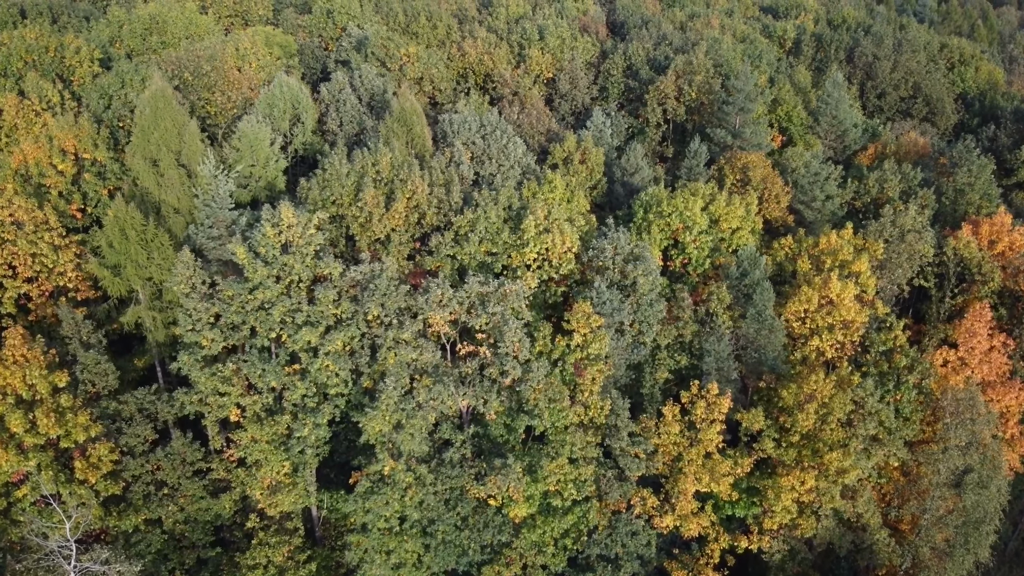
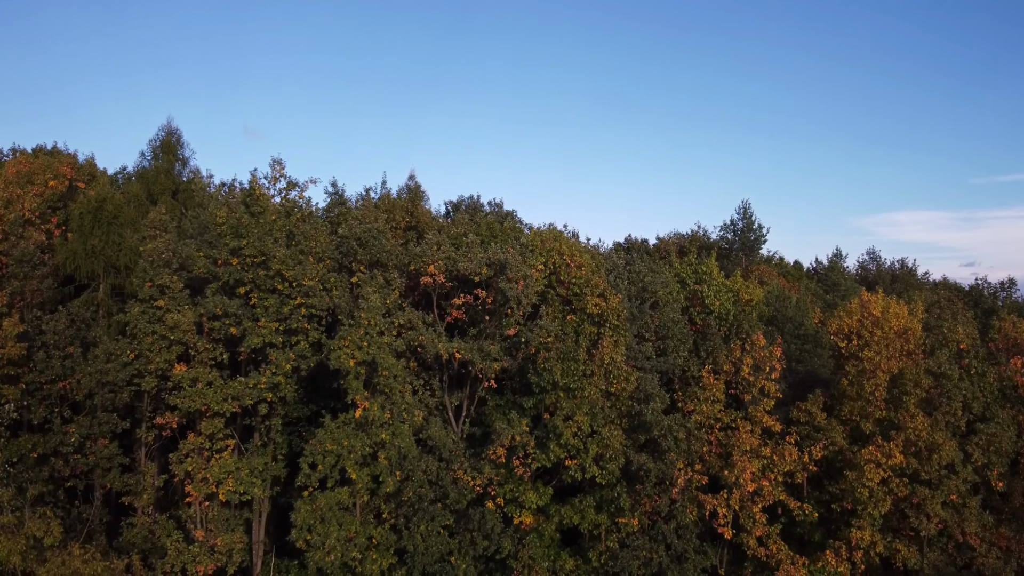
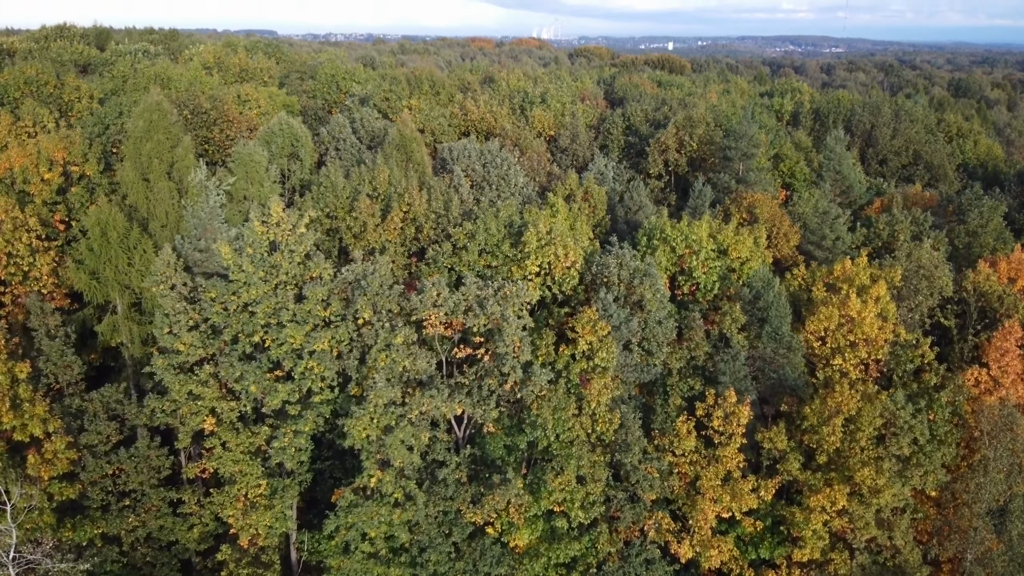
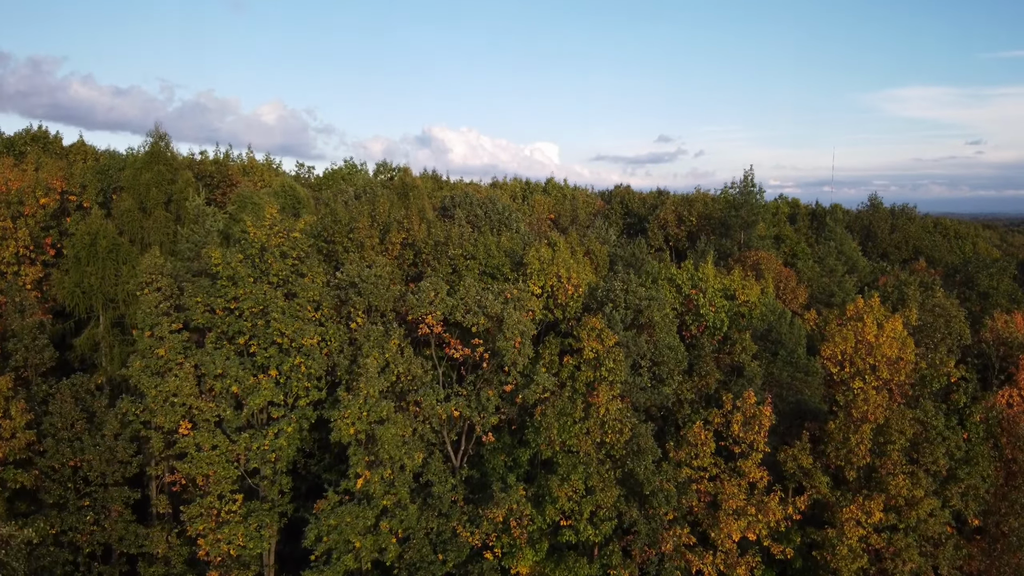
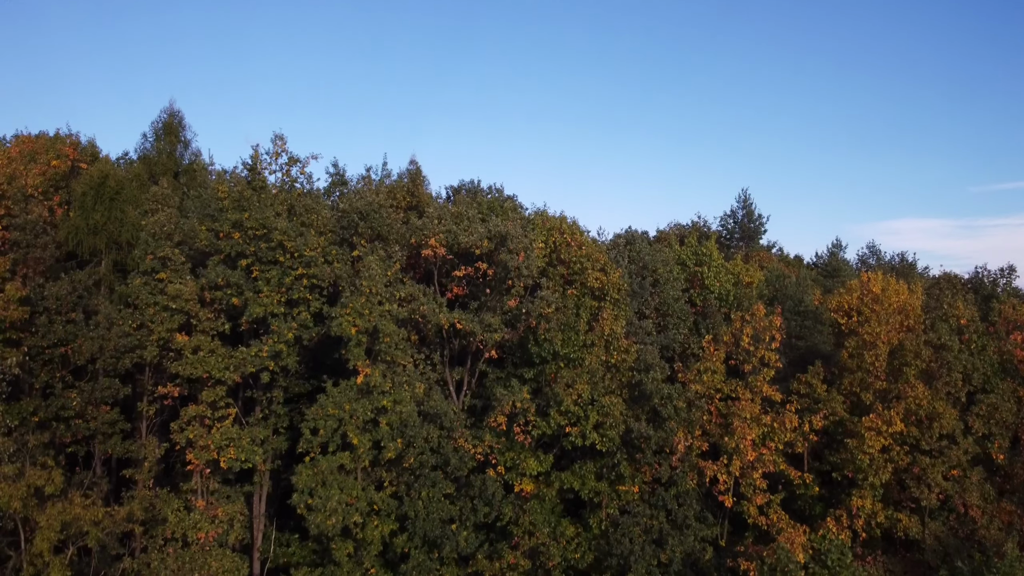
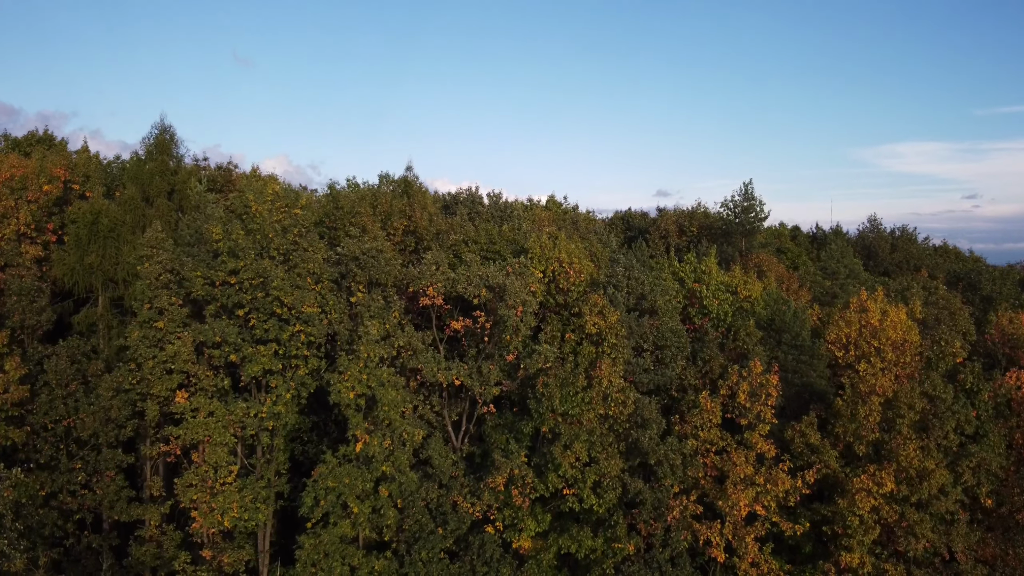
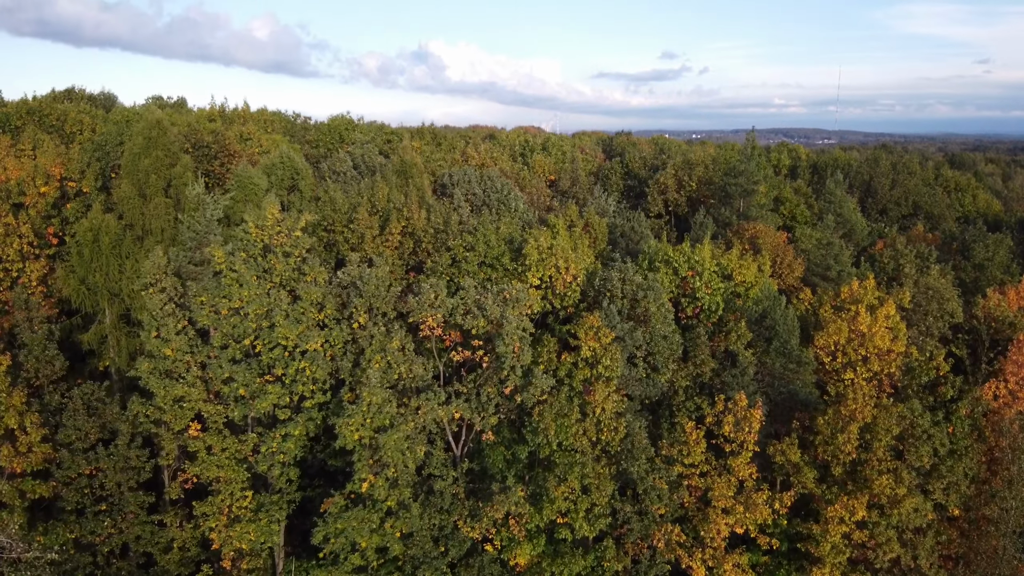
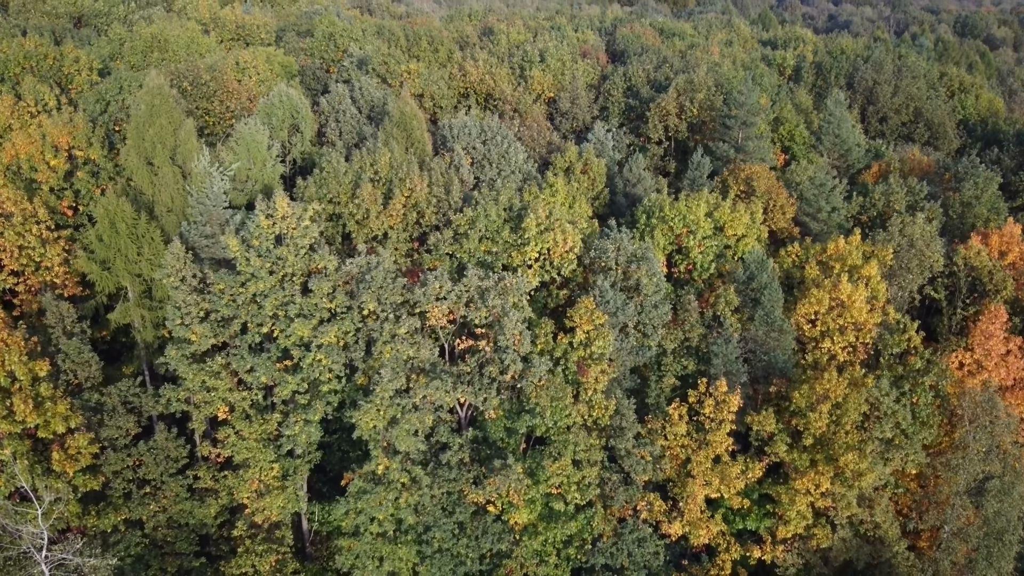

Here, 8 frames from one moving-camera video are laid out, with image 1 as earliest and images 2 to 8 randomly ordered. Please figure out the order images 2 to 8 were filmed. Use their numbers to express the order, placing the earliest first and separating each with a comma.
8, 3, 7, 4, 6, 2, 5
